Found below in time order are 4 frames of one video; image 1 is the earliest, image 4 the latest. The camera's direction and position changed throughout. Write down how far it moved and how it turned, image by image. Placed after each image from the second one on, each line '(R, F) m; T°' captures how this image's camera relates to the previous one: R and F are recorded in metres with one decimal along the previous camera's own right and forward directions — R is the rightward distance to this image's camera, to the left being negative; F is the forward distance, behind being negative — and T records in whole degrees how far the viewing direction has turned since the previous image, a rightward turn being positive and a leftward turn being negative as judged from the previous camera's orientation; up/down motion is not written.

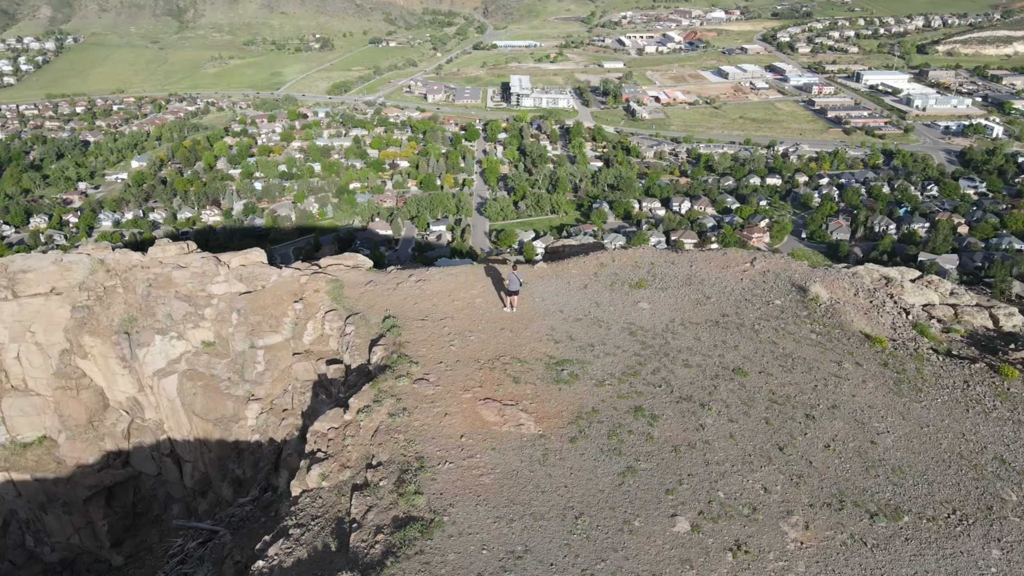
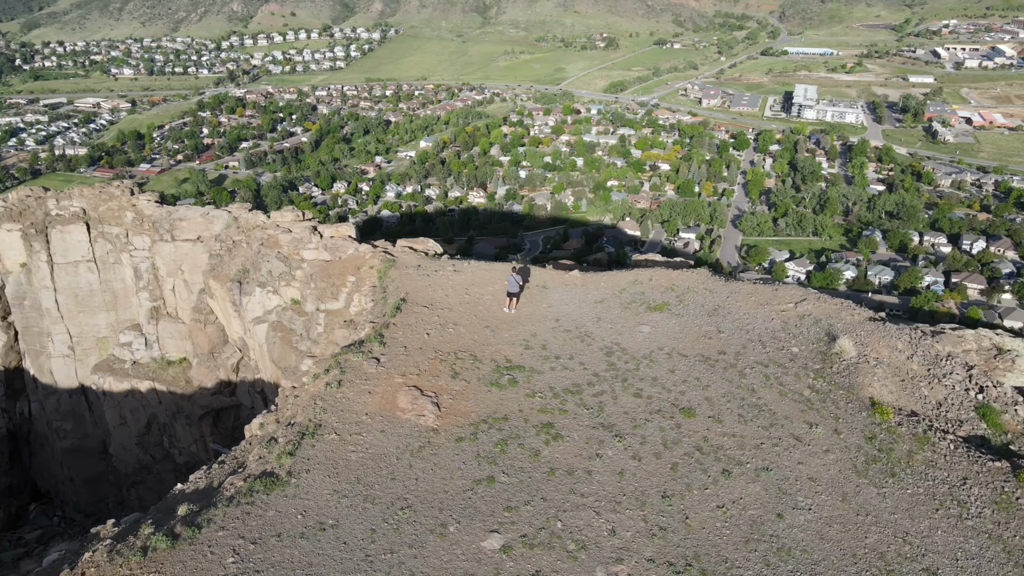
(+4.3, +0.5) m; -19°
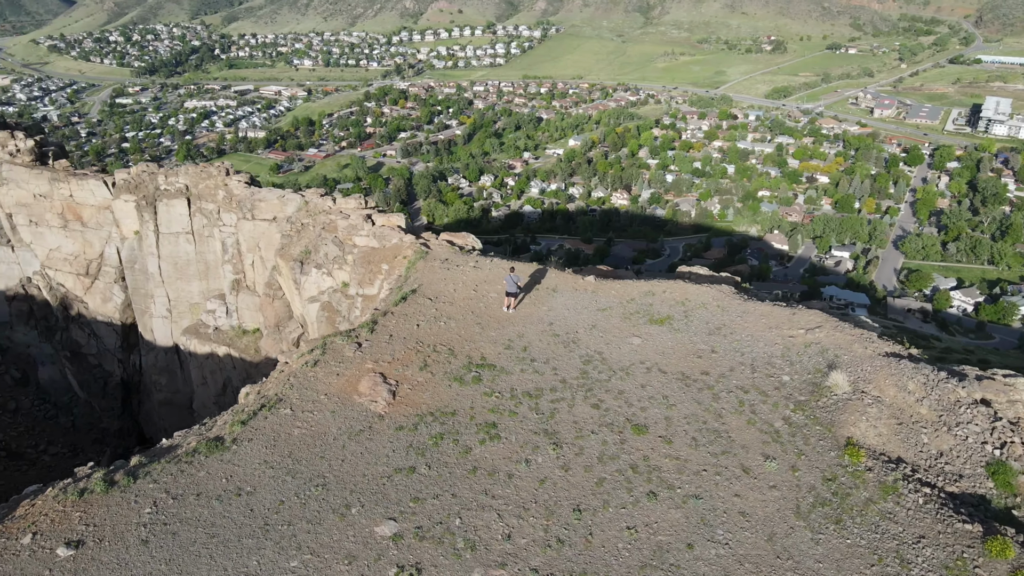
(+2.5, +0.2) m; -11°
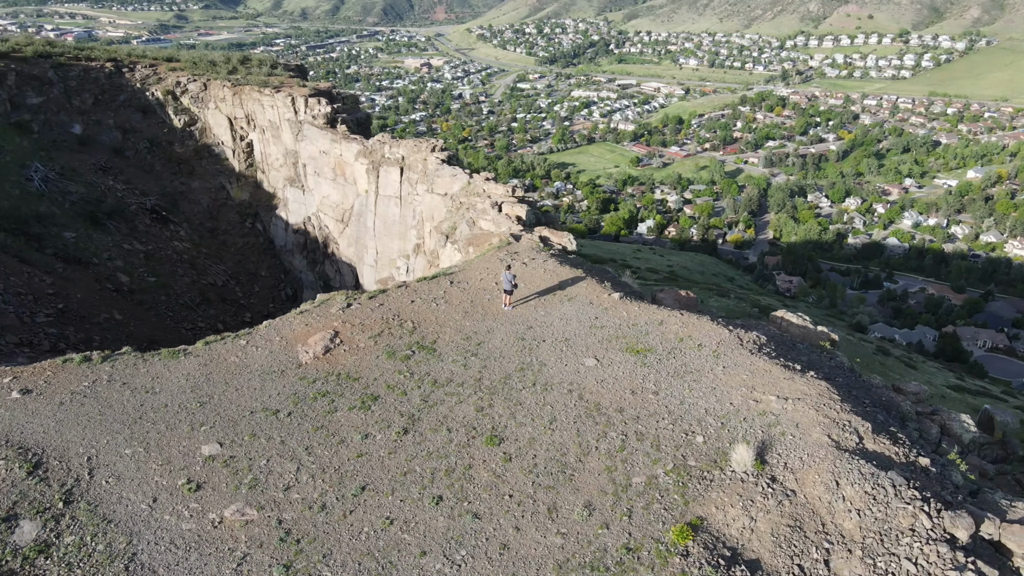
(+5.8, +1.1) m; -25°
